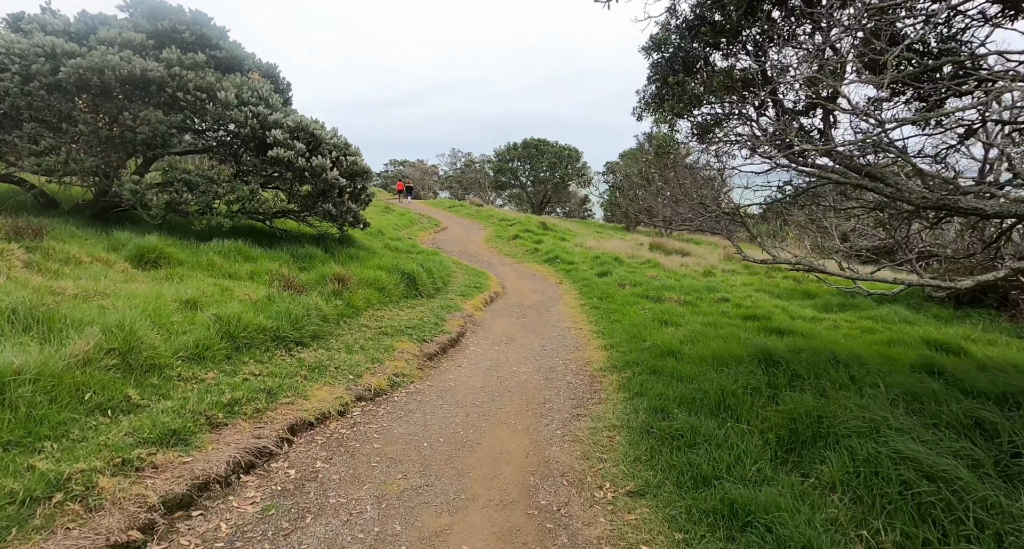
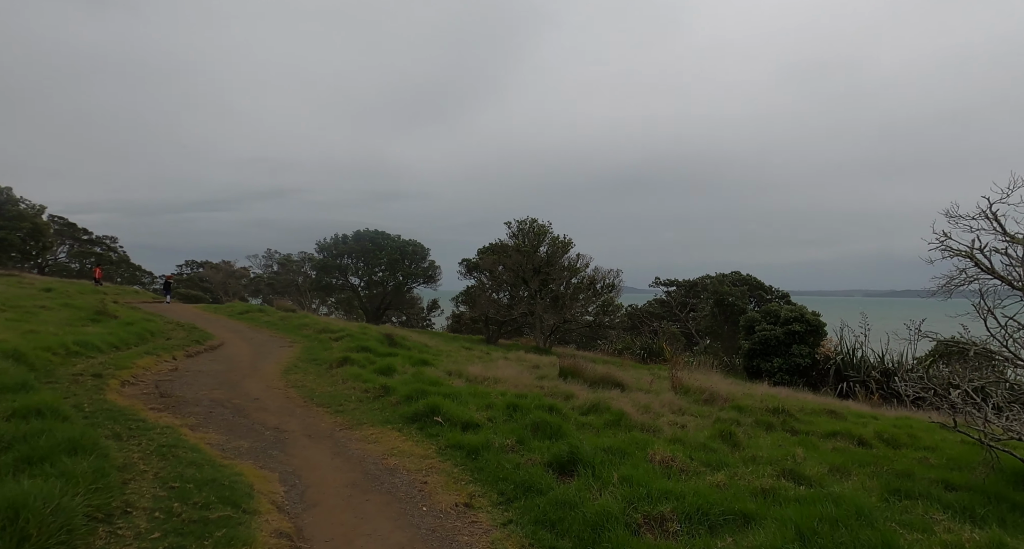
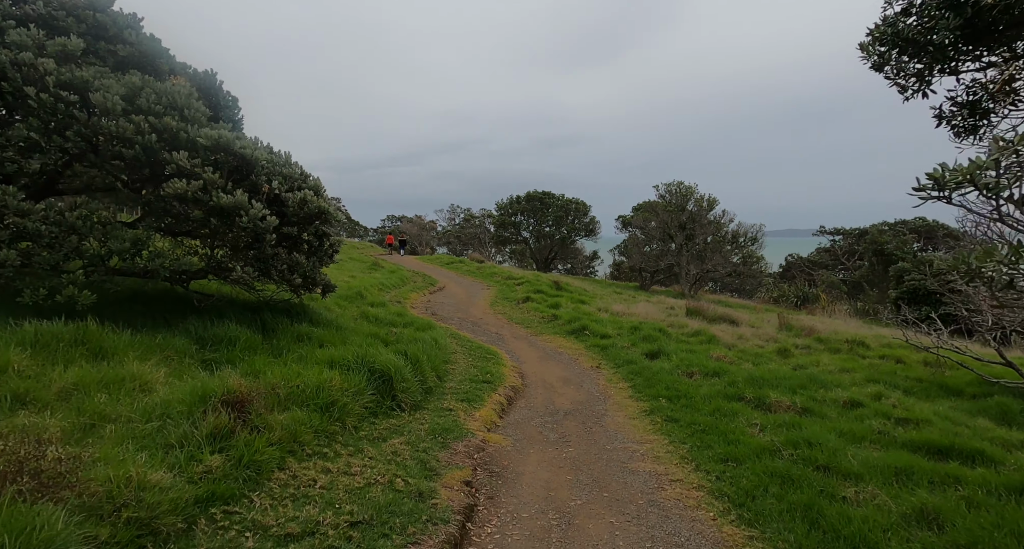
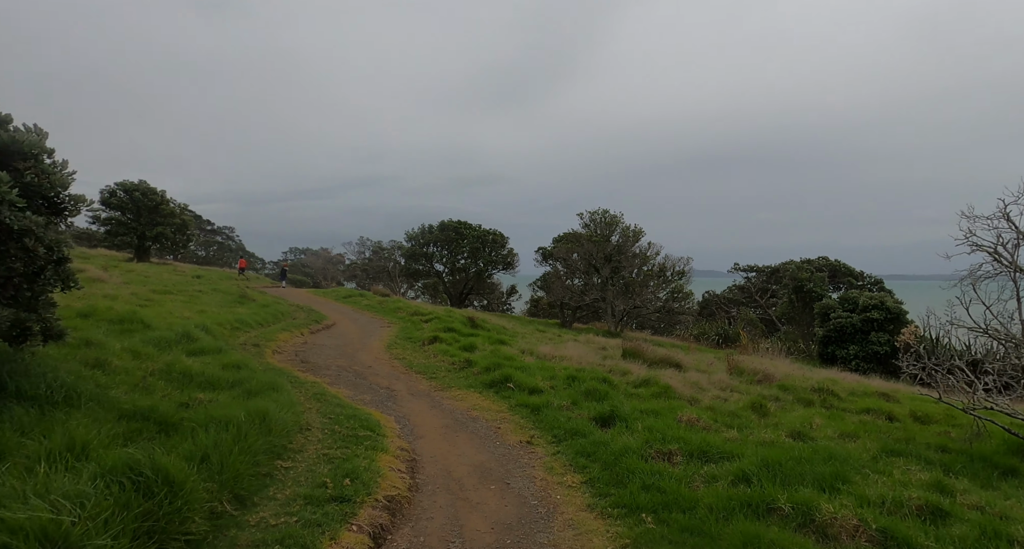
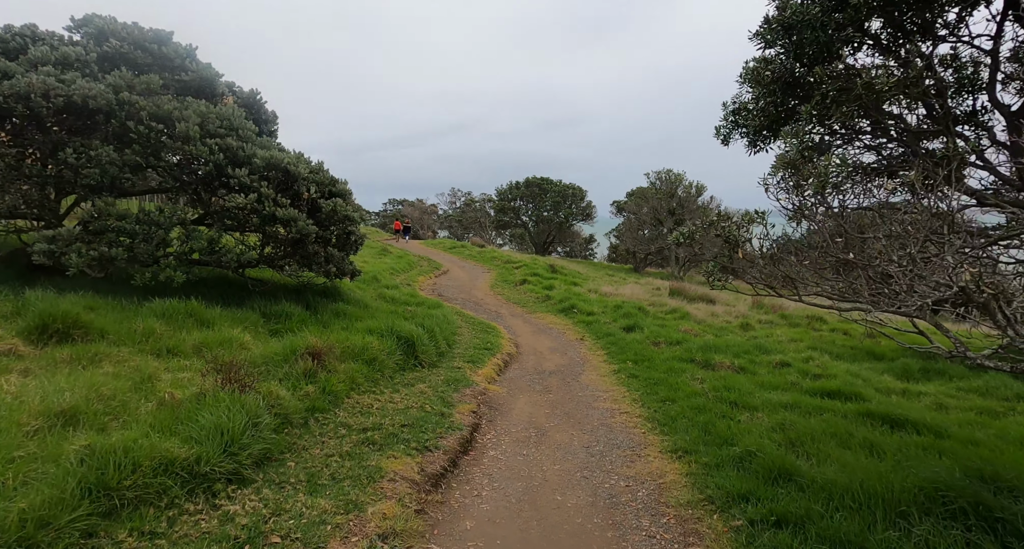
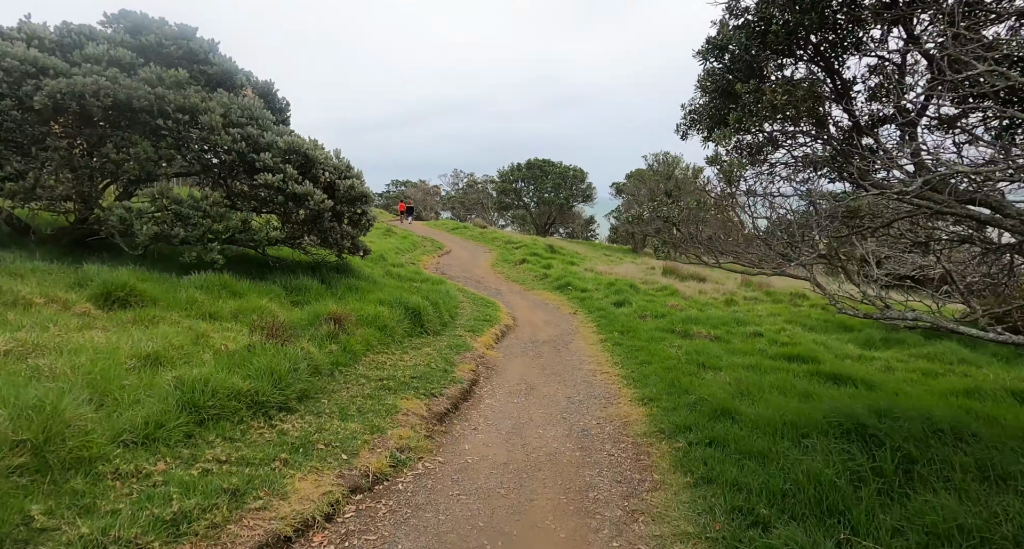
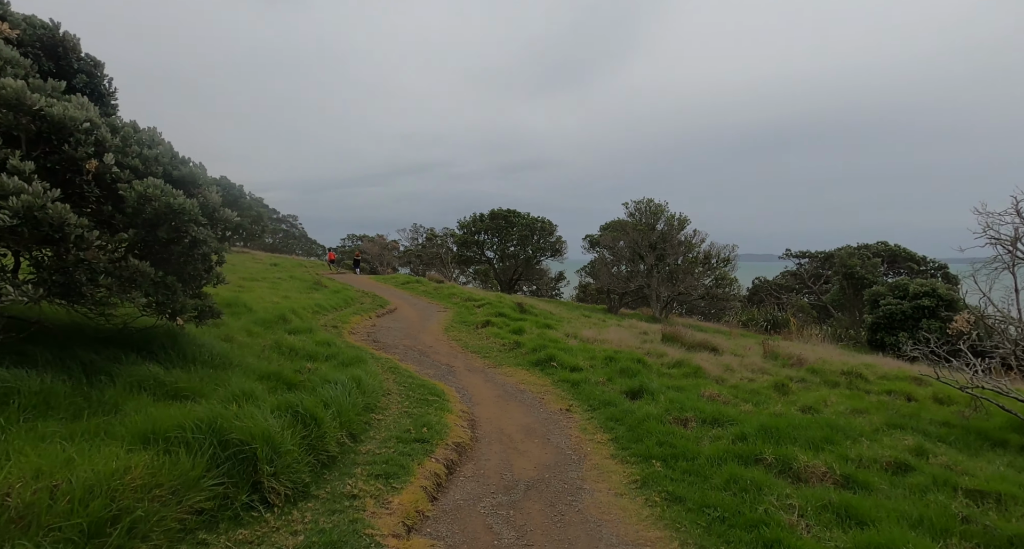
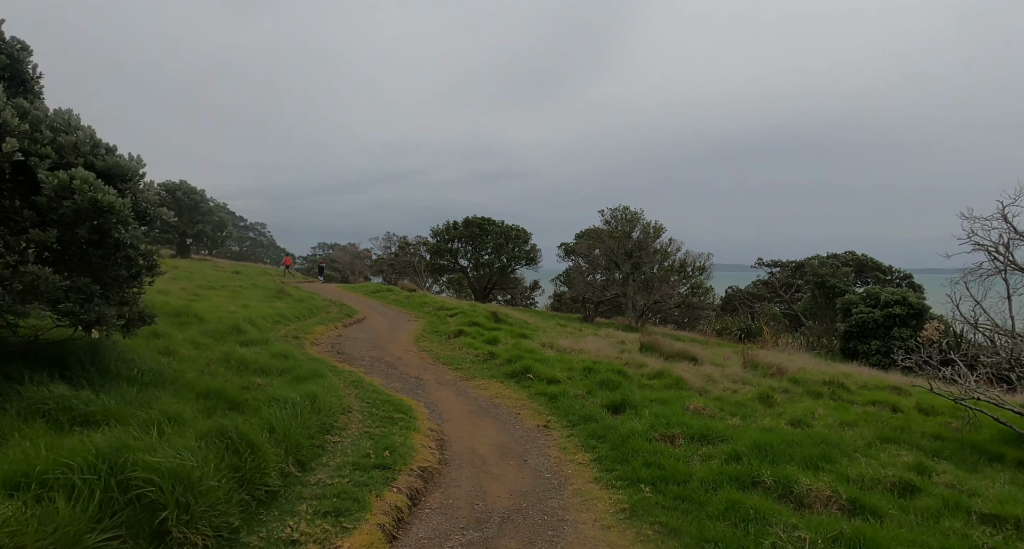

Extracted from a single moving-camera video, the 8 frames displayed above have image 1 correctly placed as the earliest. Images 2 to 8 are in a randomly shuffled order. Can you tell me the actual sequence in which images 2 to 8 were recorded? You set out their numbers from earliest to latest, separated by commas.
6, 5, 3, 7, 8, 4, 2
